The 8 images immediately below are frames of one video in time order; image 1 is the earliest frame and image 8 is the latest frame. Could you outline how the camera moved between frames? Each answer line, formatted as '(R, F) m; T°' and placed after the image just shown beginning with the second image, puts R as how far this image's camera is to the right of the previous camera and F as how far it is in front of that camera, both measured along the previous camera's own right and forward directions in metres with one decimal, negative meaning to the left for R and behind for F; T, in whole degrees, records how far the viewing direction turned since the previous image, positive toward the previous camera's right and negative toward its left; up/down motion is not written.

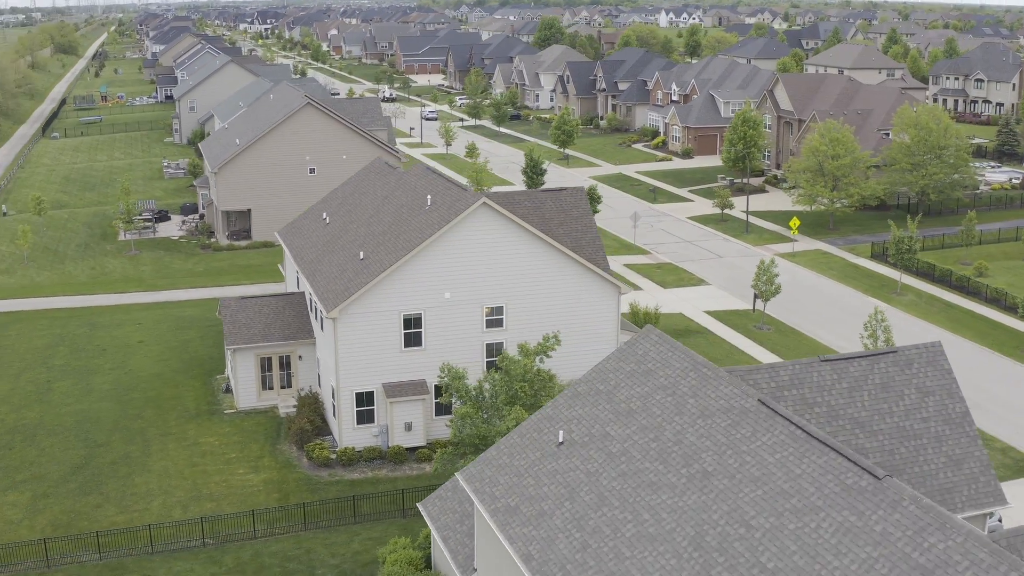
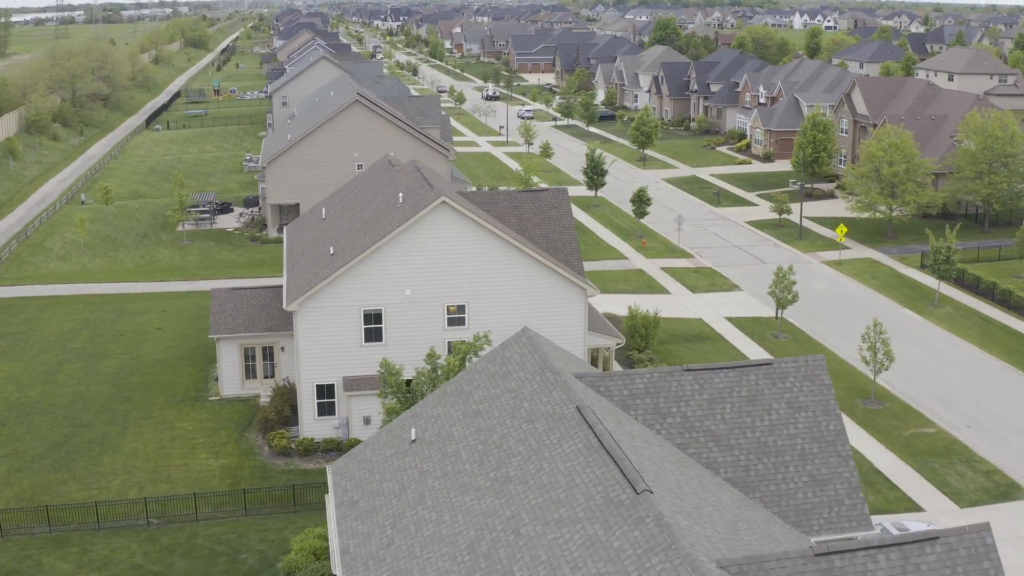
(+5.1, +0.3) m; -7°
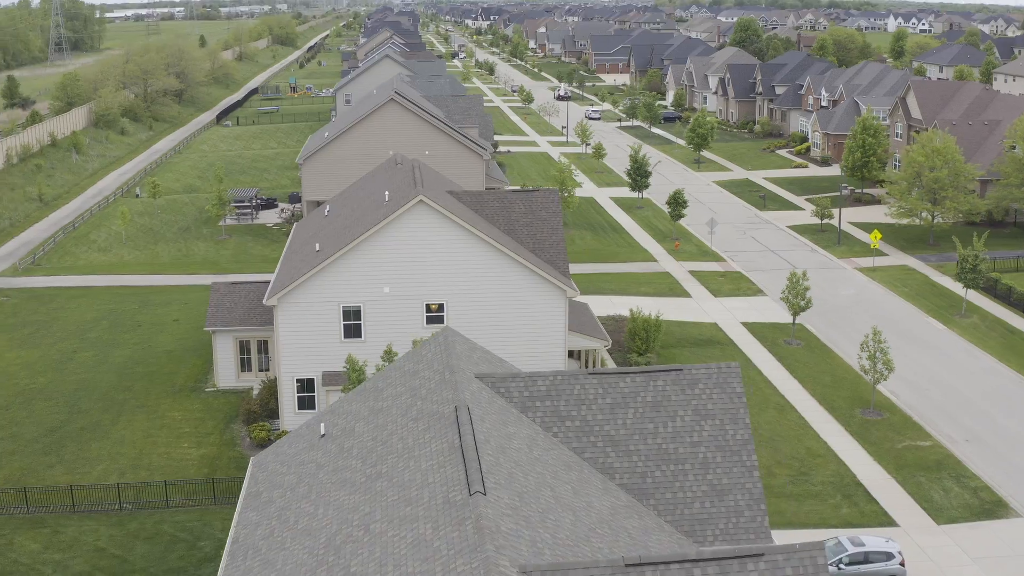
(+3.4, +0.1) m; -5°
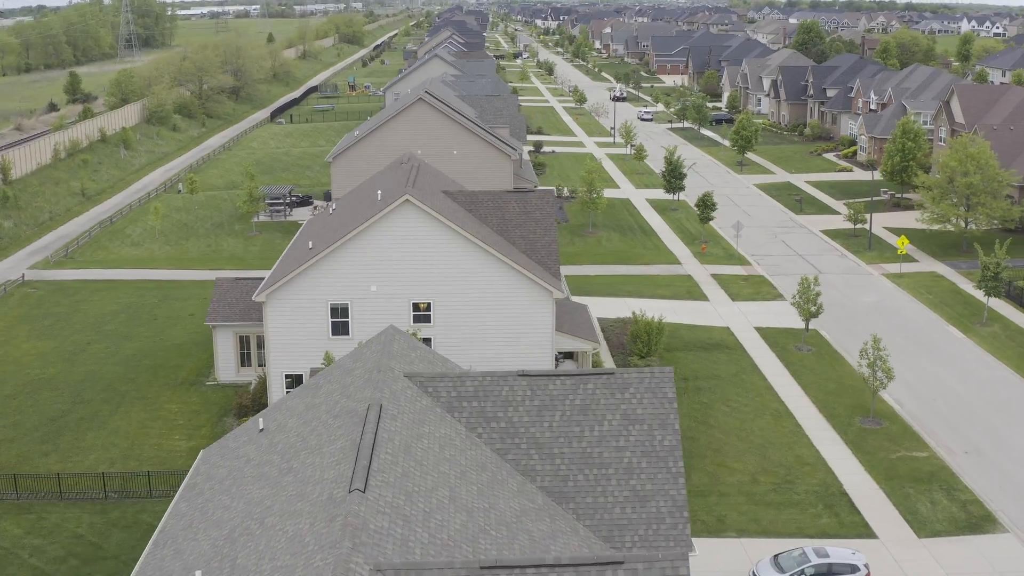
(+2.6, 0.0) m; -4°
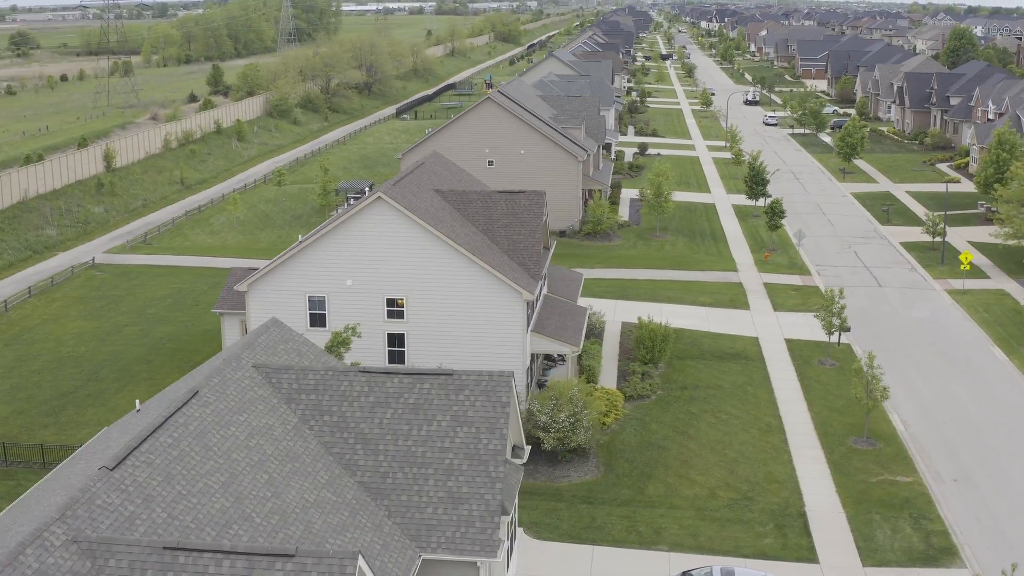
(+5.9, +0.4) m; -9°
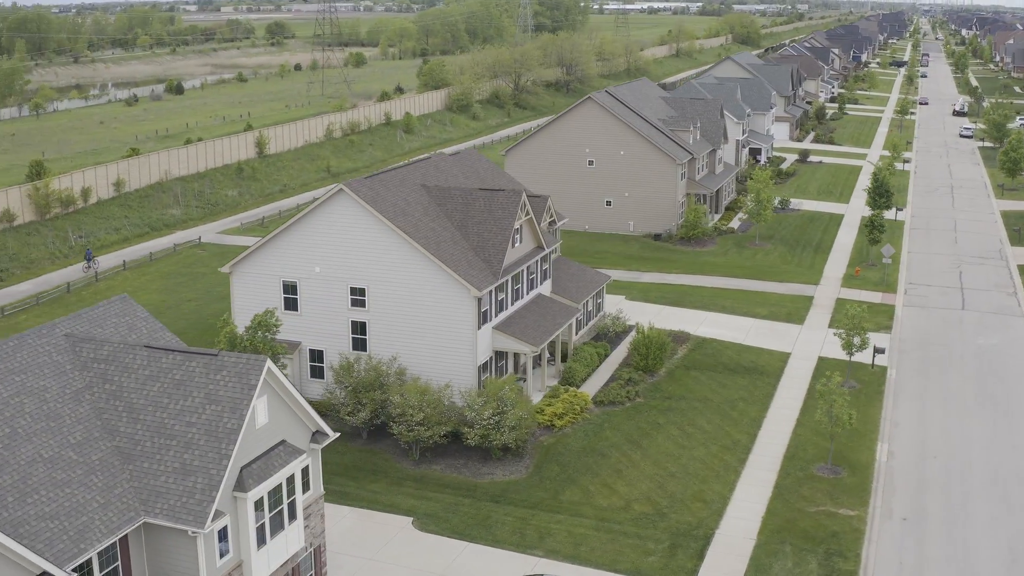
(+9.2, +0.8) m; -13°
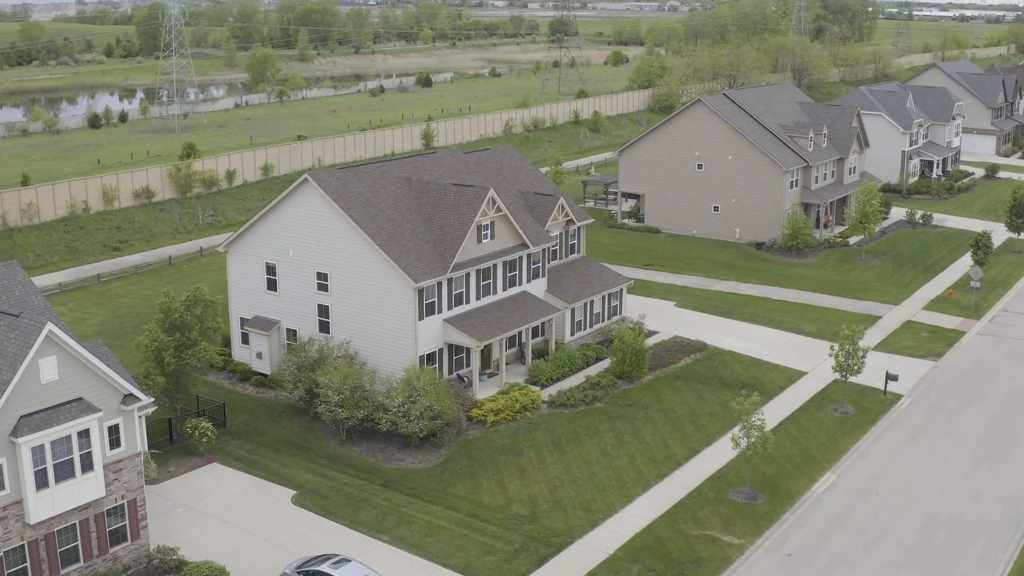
(+10.9, +1.1) m; -15°
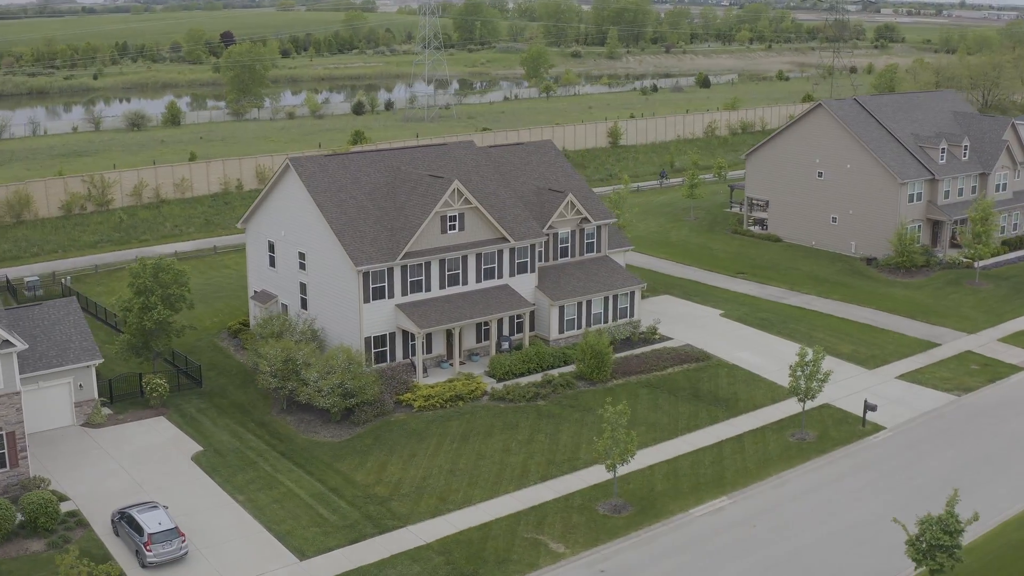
(+12.7, +1.6) m; -18°
